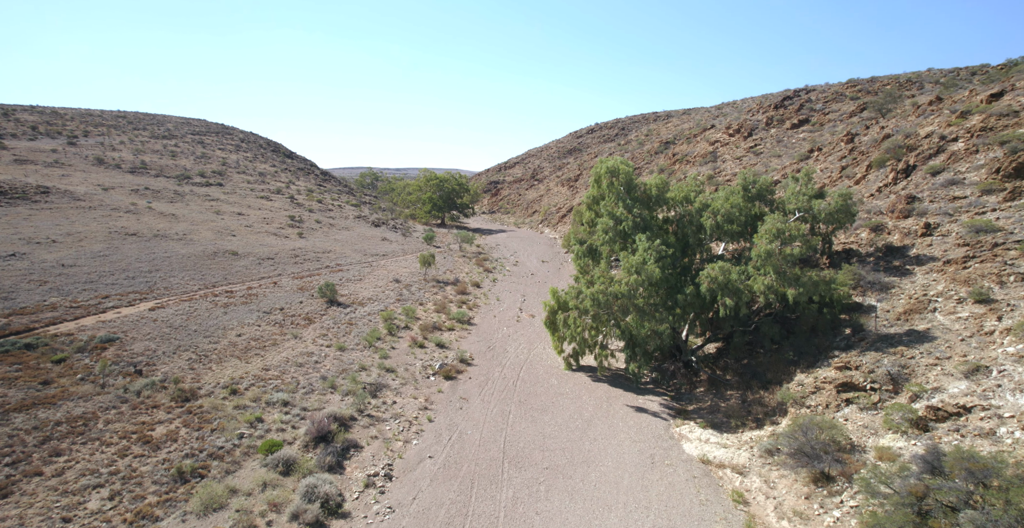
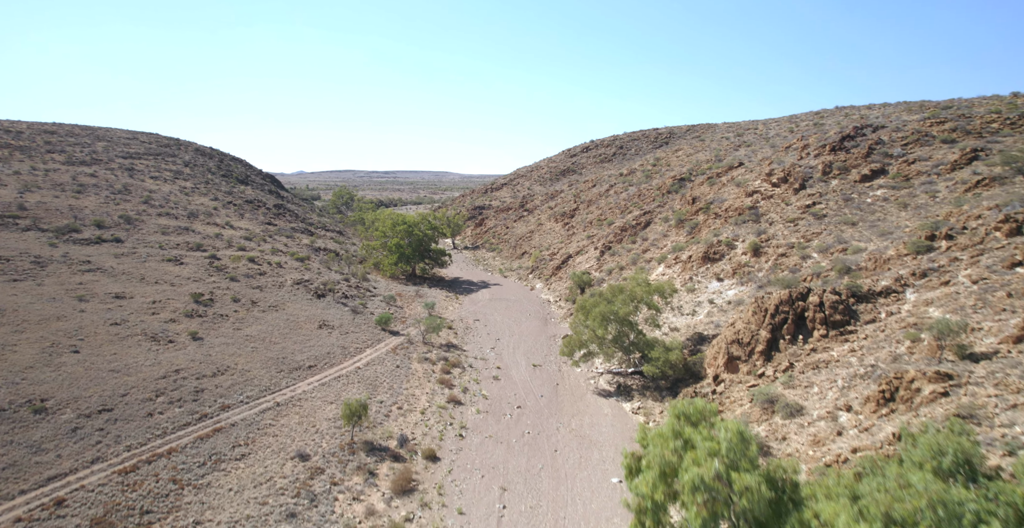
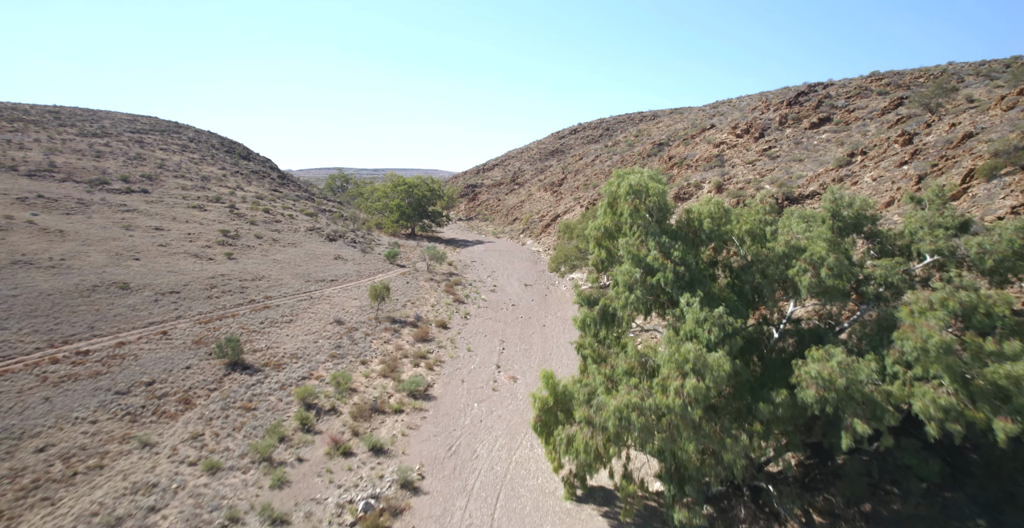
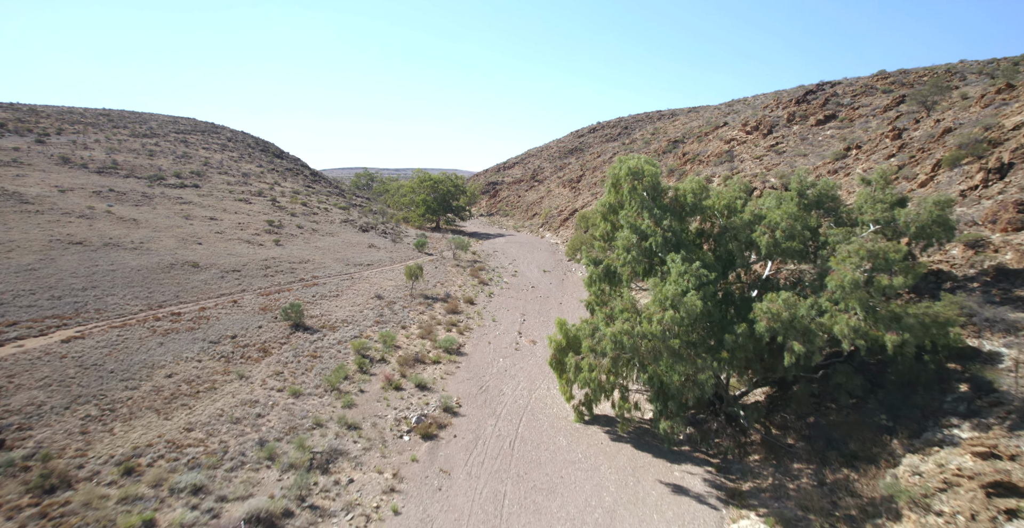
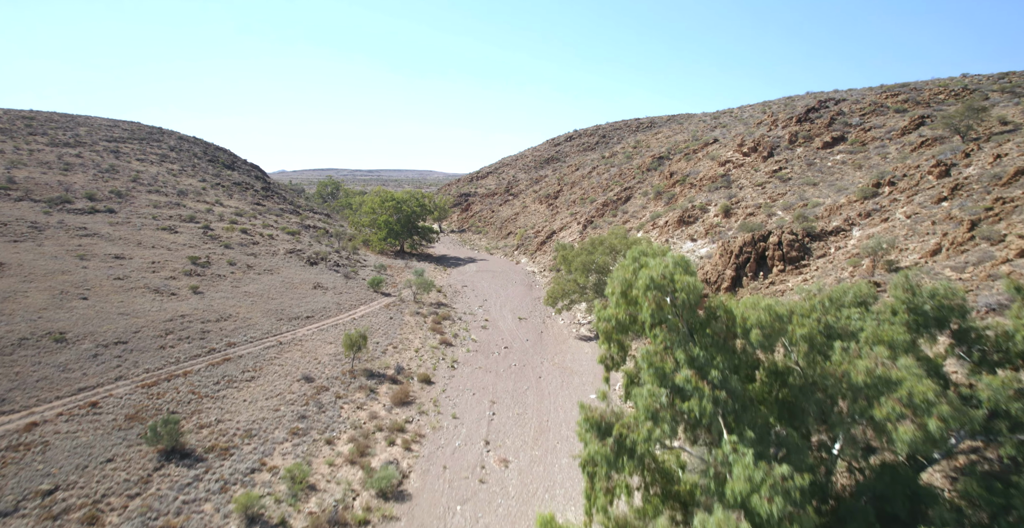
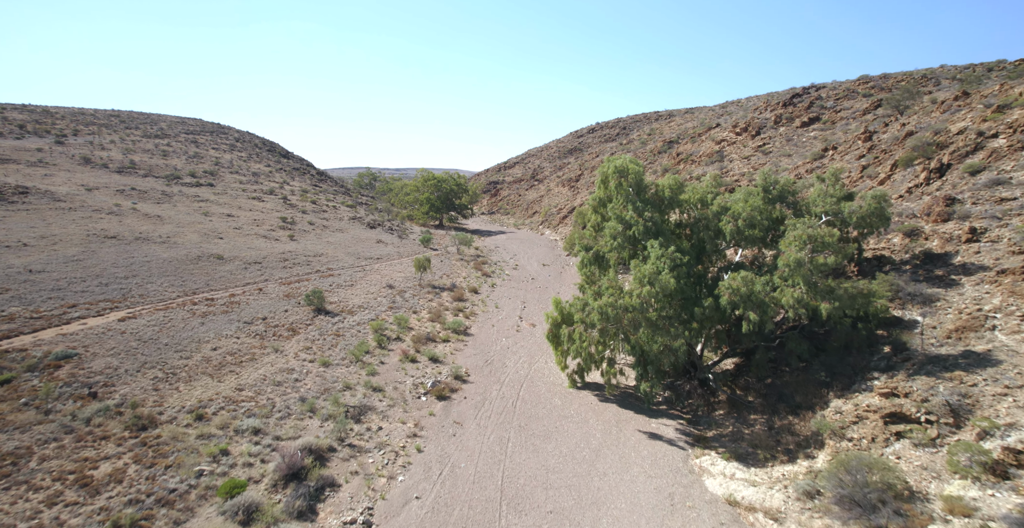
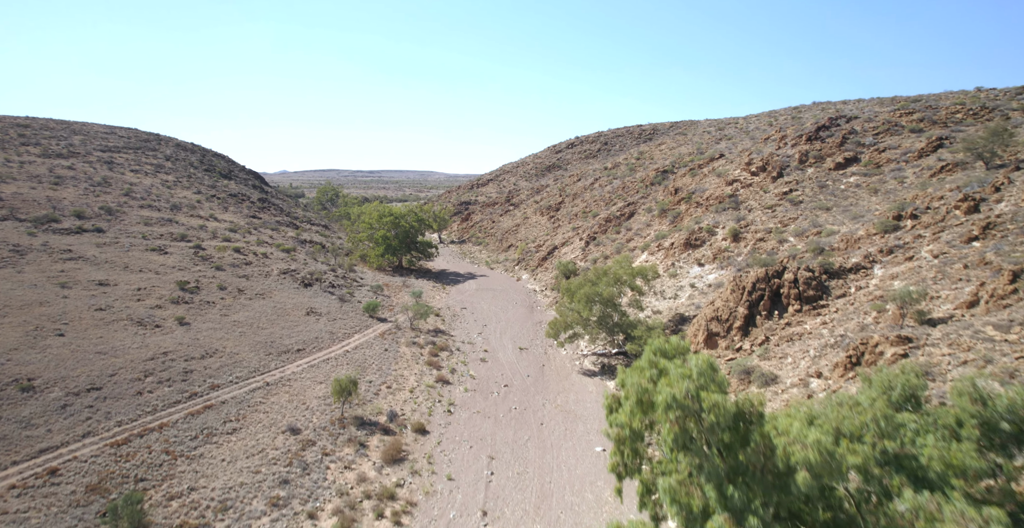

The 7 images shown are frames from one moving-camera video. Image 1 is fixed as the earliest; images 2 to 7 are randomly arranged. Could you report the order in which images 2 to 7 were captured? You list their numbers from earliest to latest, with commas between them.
6, 4, 3, 5, 7, 2
